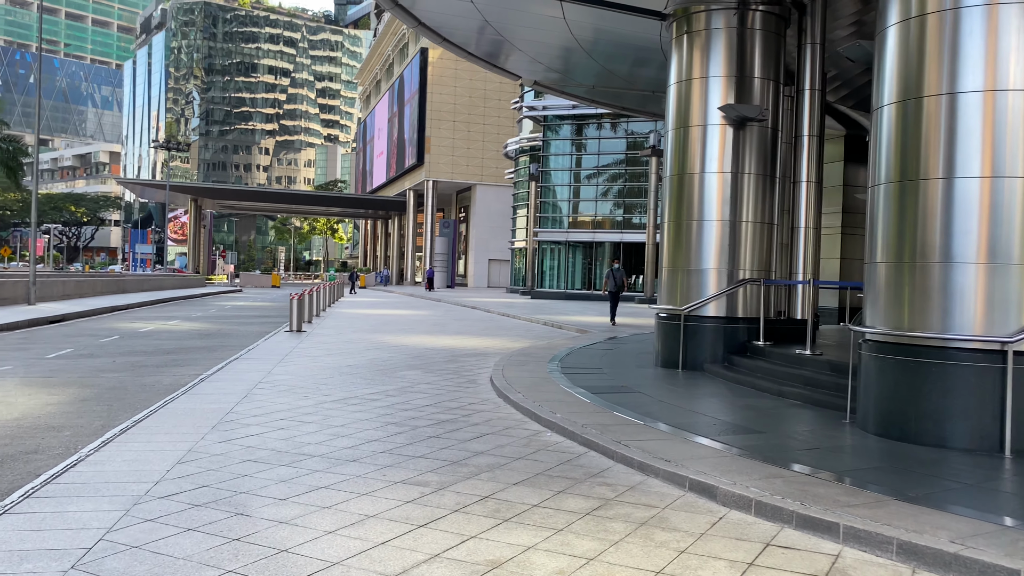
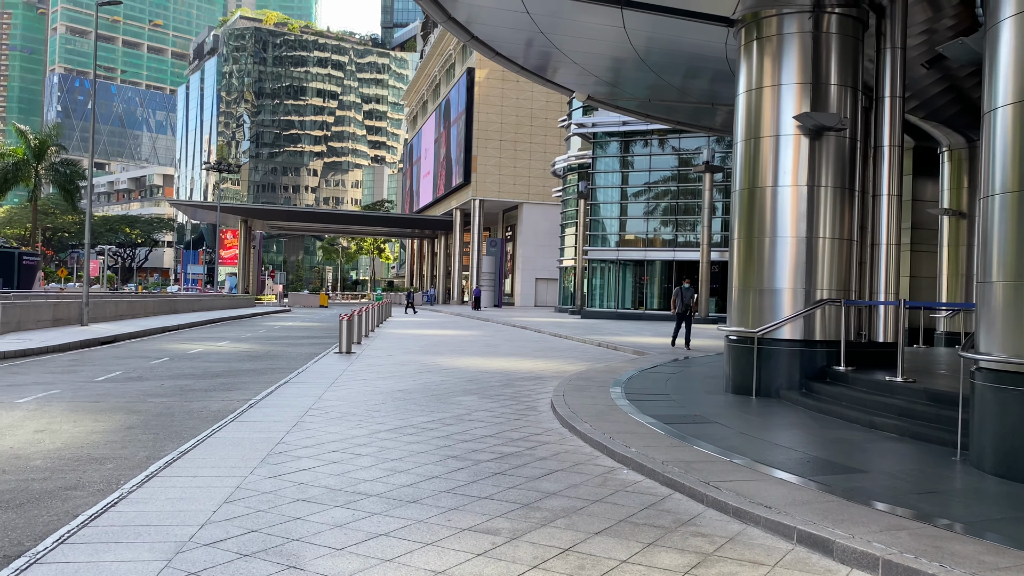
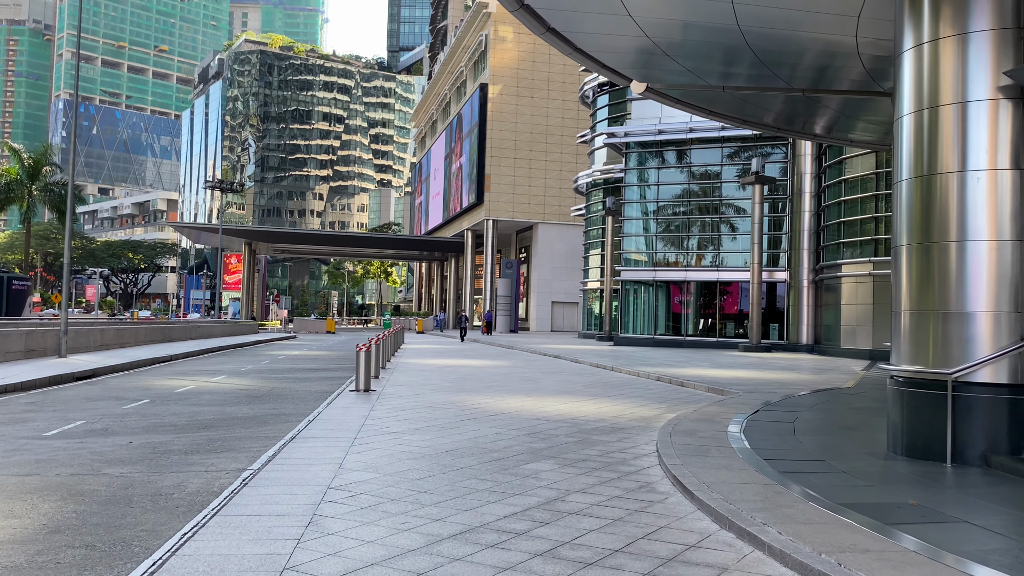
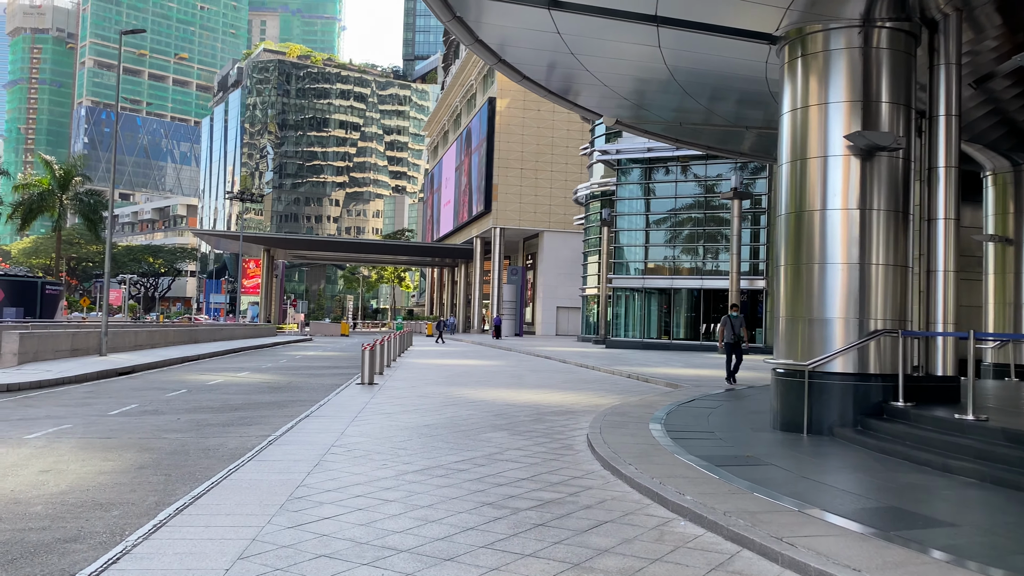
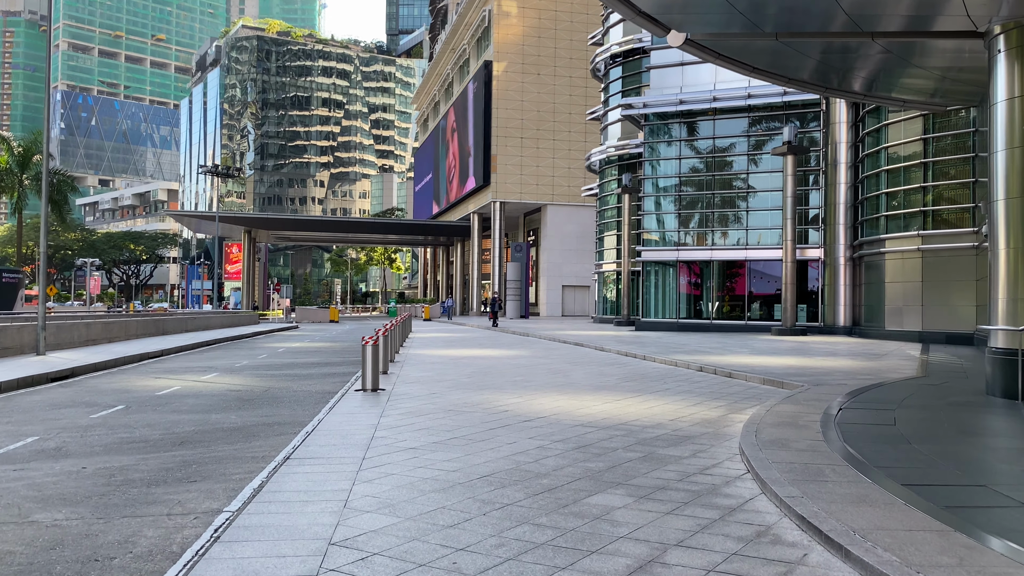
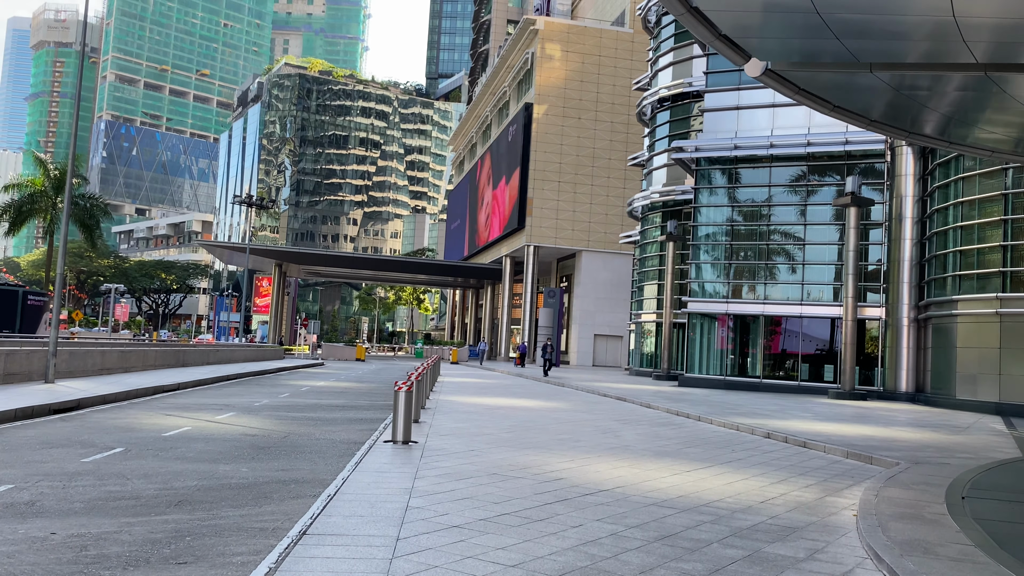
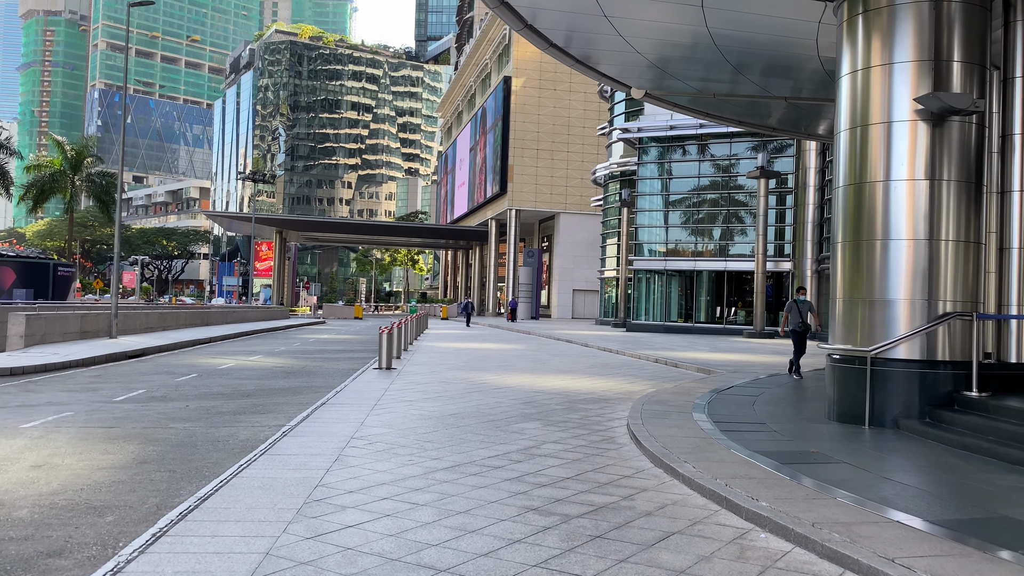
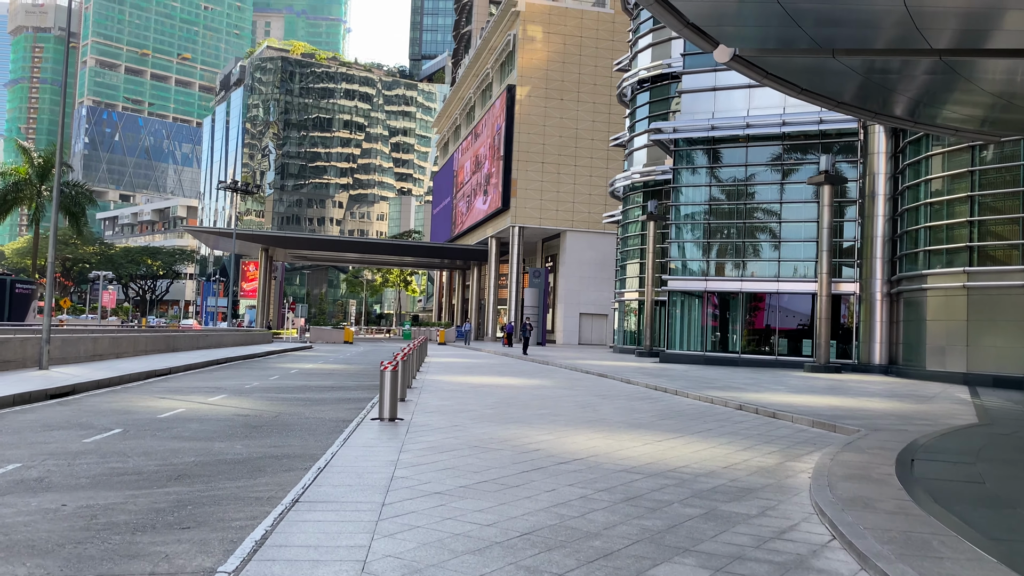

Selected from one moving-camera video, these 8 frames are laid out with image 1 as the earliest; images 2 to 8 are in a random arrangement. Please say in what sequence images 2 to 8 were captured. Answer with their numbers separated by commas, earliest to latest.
2, 4, 7, 3, 5, 8, 6
